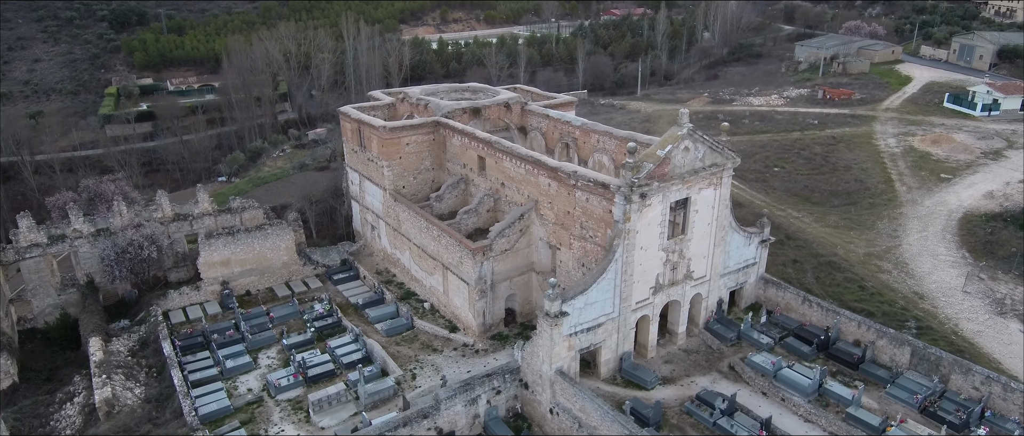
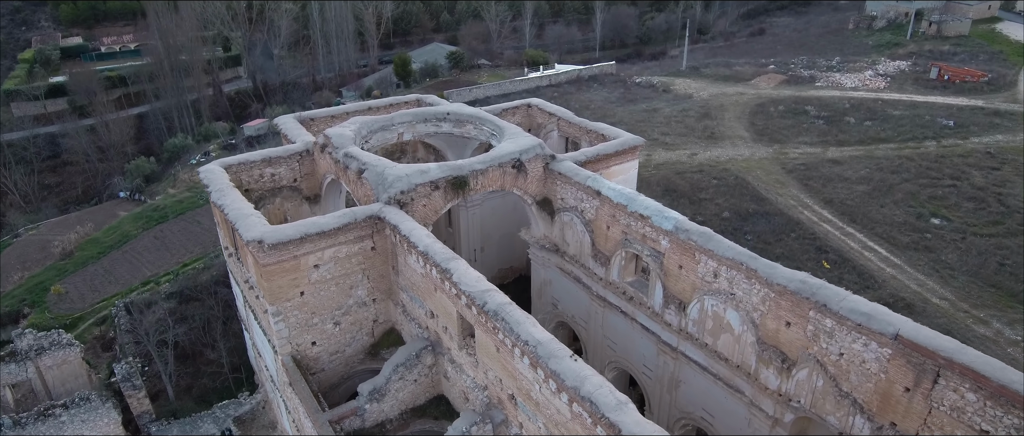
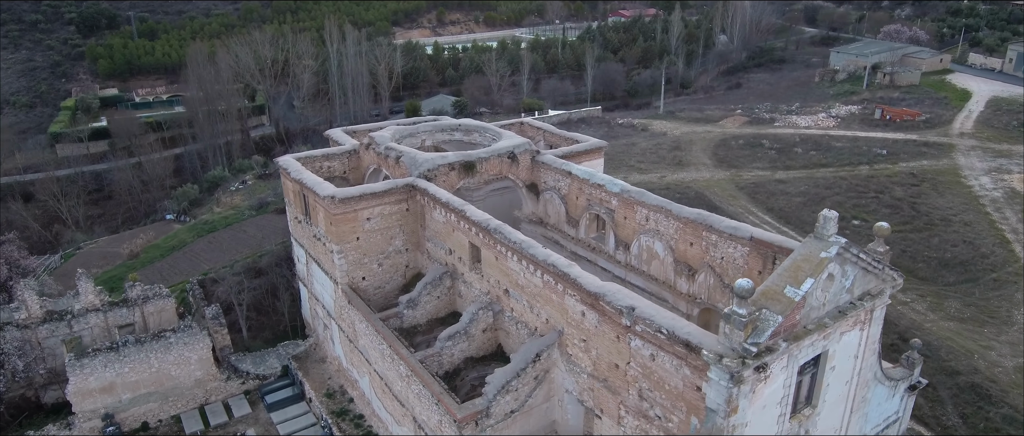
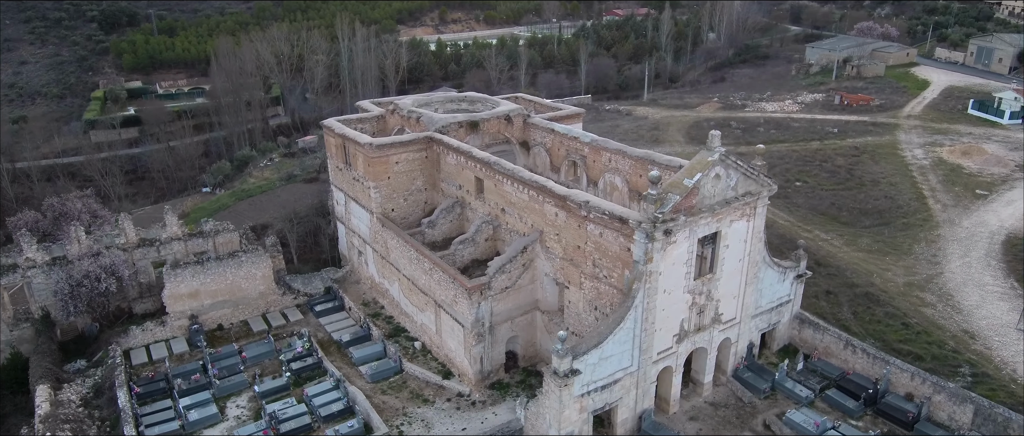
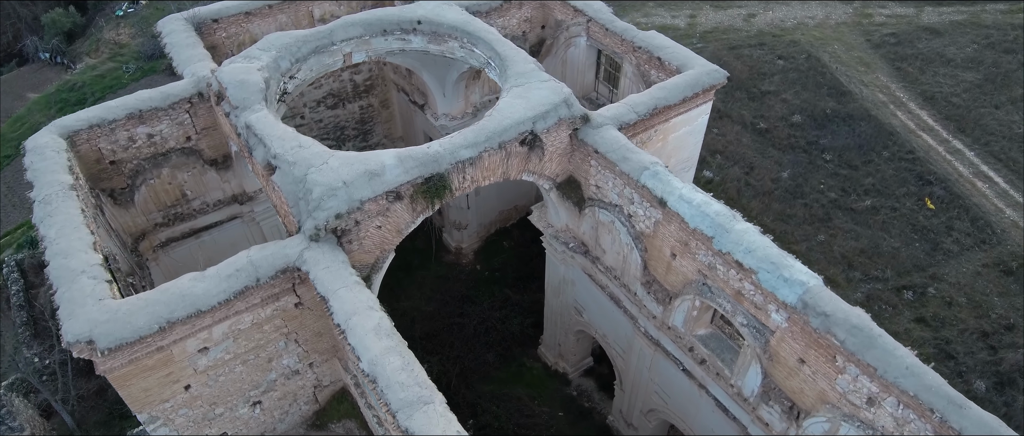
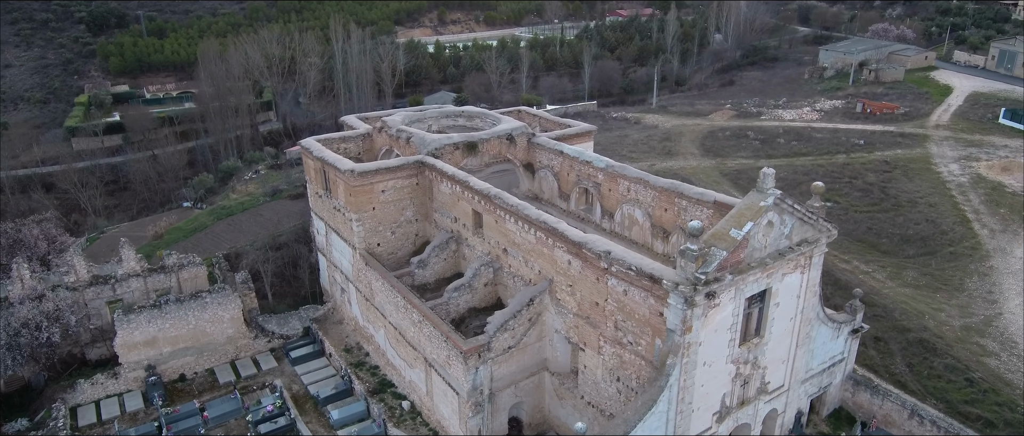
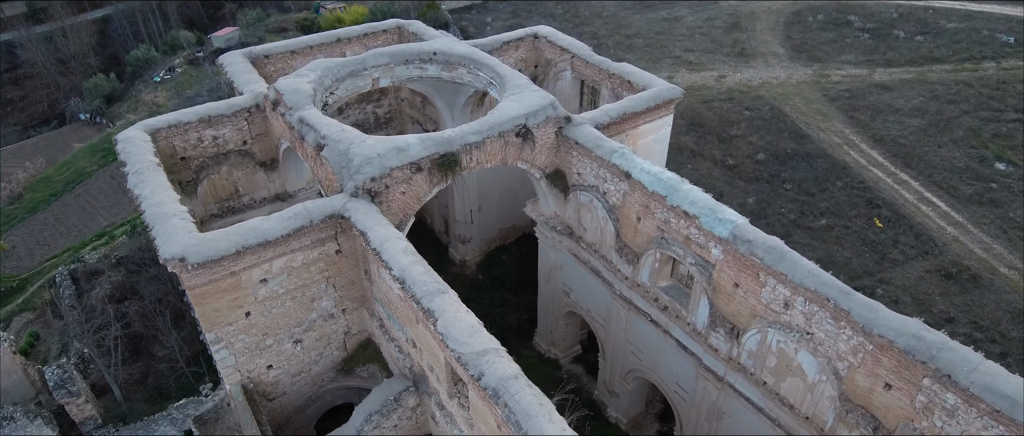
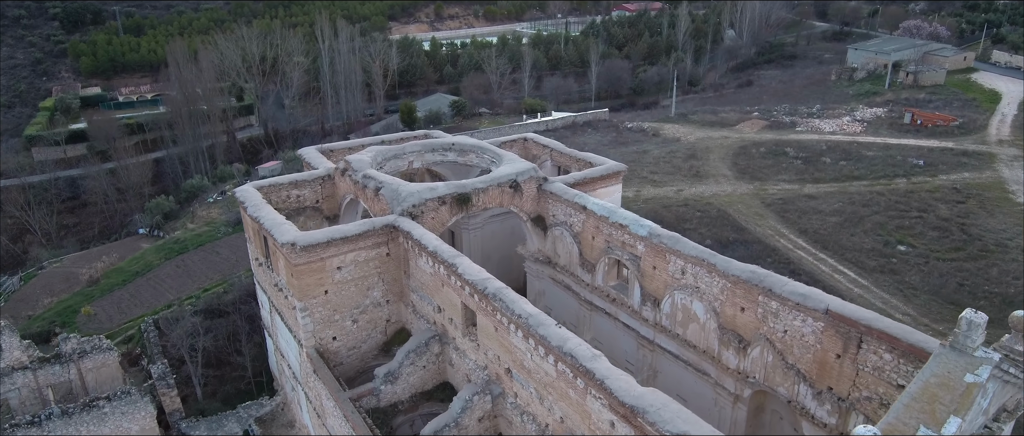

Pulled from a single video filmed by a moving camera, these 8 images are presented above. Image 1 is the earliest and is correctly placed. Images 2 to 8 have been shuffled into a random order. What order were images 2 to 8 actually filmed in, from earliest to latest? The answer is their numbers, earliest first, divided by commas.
4, 6, 3, 8, 2, 7, 5
